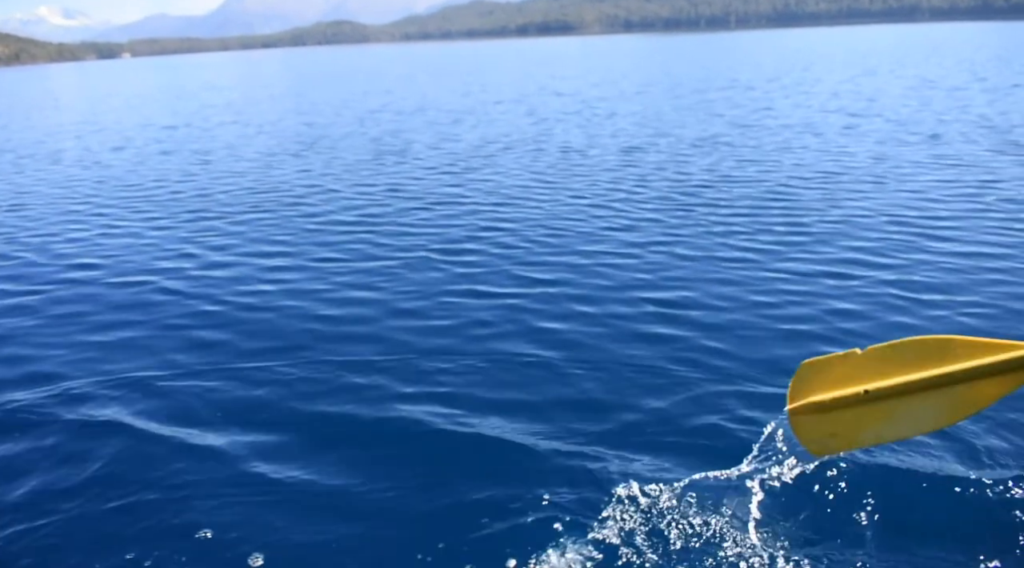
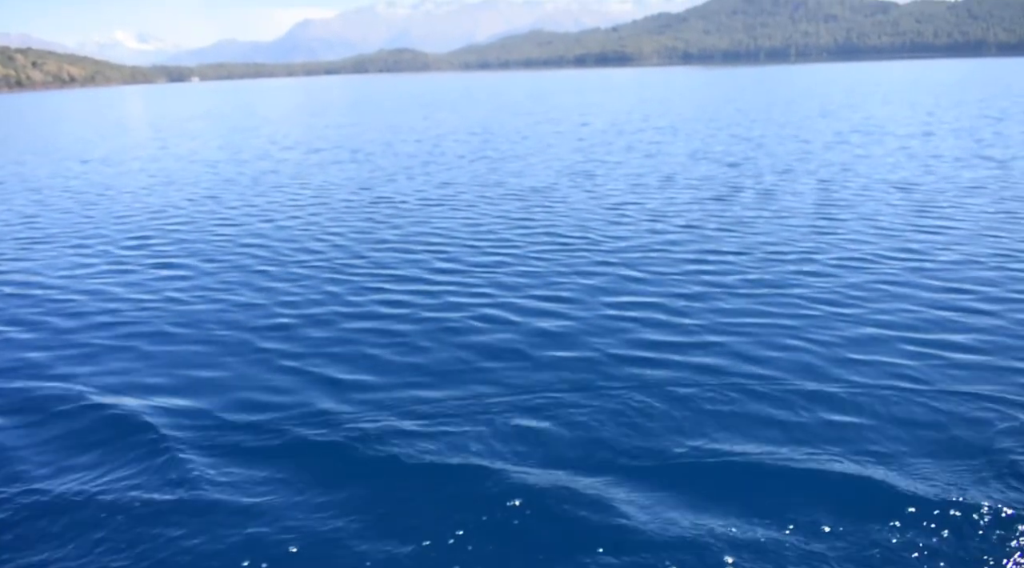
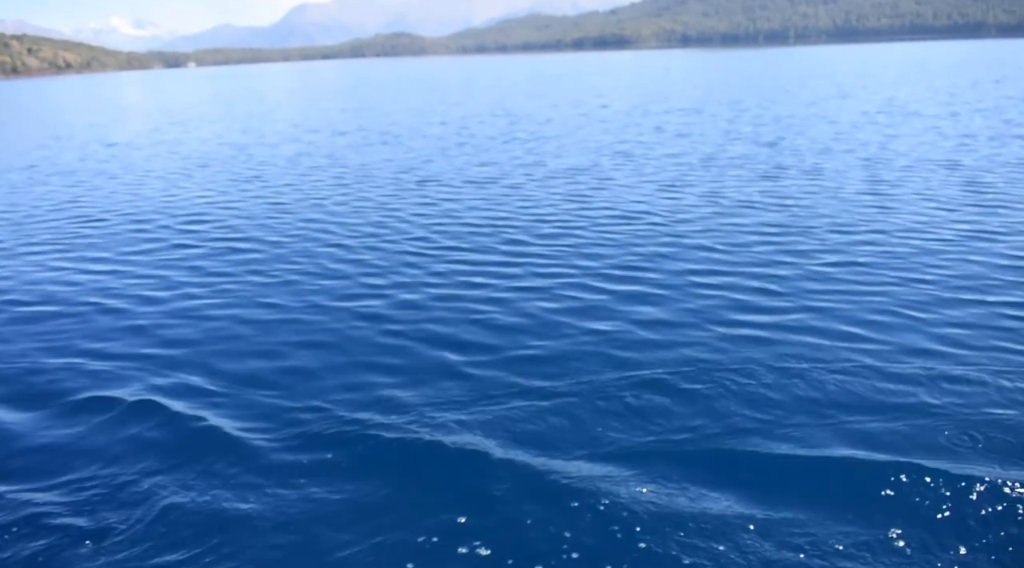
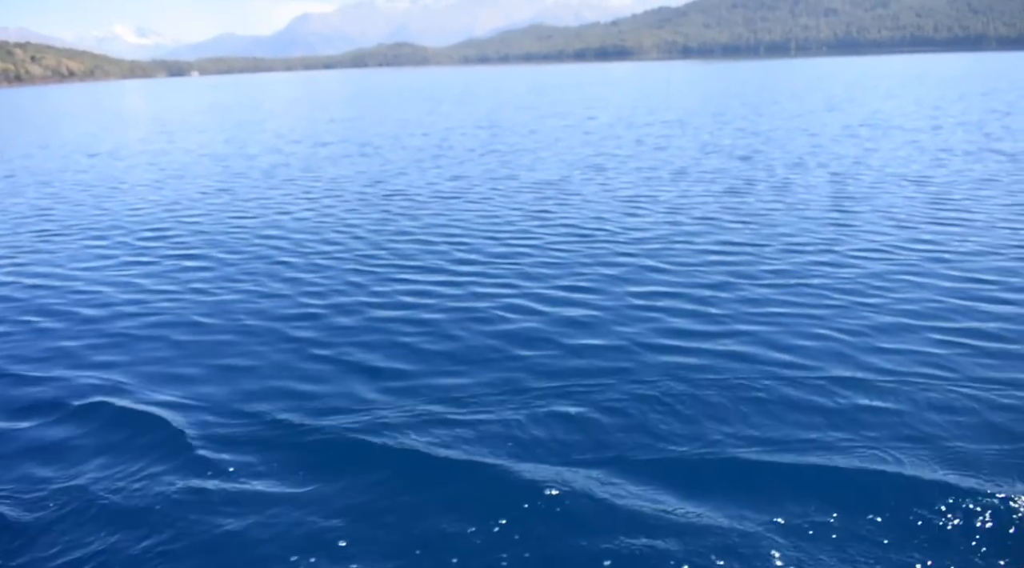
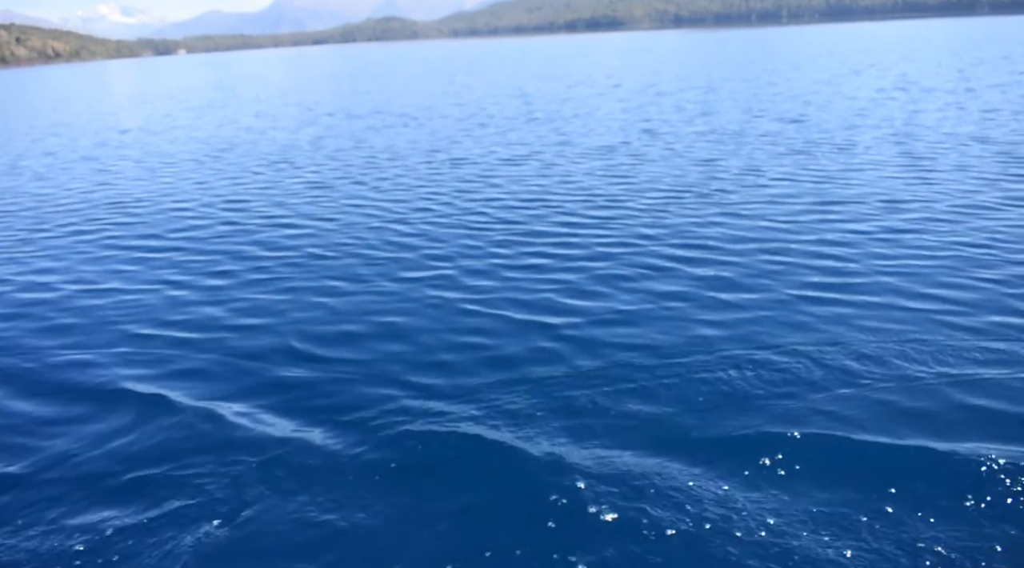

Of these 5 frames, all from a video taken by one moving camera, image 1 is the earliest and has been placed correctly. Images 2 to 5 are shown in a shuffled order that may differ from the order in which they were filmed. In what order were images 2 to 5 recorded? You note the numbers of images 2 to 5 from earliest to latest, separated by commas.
5, 3, 4, 2
